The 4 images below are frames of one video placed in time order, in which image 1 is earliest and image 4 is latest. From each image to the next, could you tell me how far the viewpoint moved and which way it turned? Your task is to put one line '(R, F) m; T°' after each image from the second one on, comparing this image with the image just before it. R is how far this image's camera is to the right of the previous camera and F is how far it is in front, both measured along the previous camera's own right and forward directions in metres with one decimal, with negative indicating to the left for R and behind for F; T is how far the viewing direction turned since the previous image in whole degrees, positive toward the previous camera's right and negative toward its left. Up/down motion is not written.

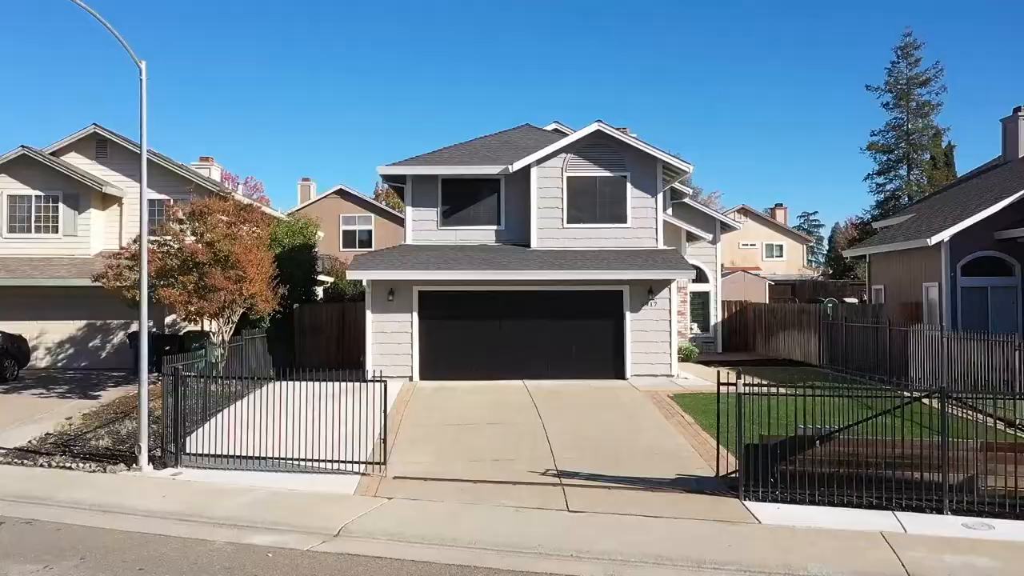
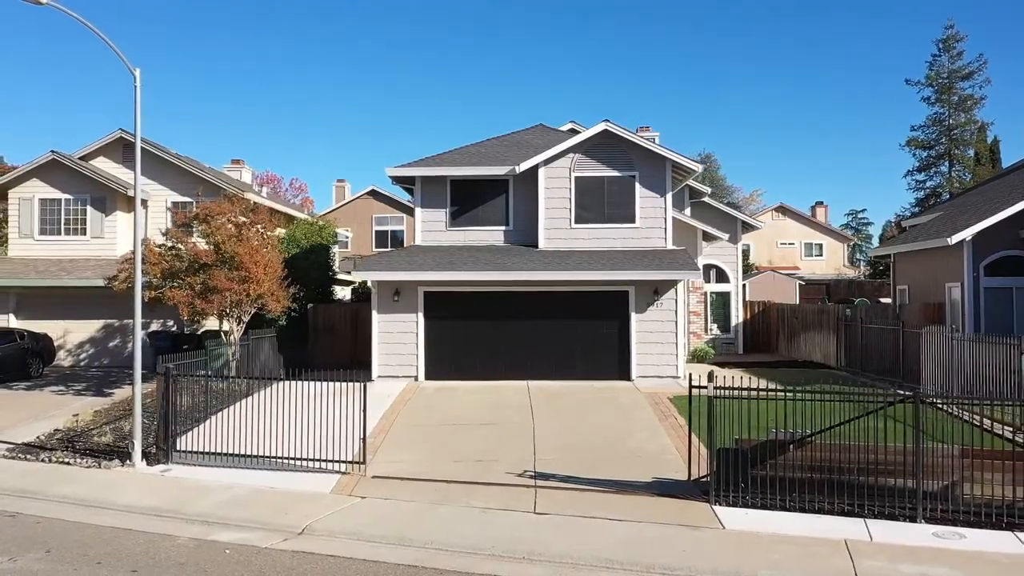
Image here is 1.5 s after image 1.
(+0.7, 0.0) m; -3°
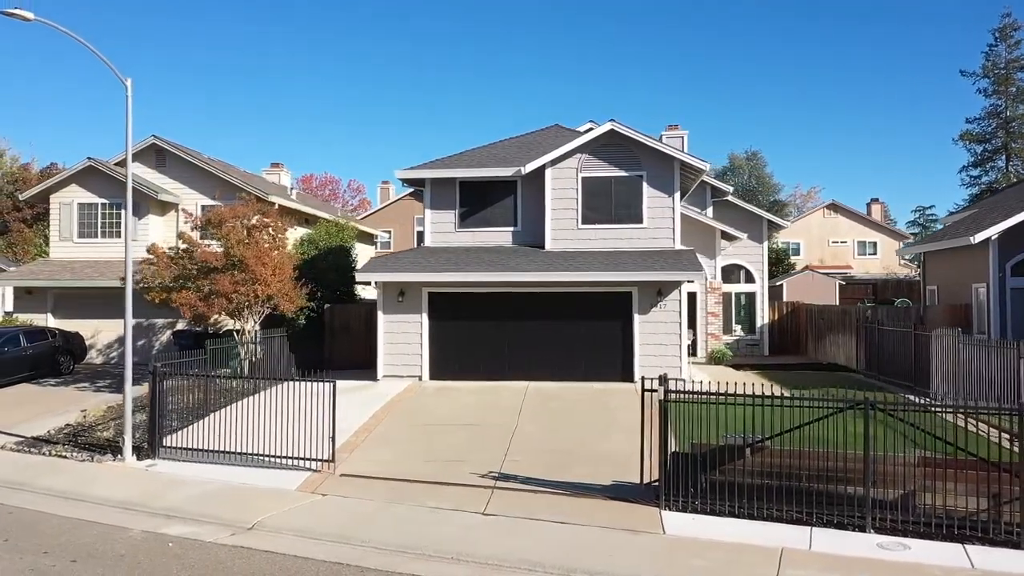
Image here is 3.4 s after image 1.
(+1.0, 0.0) m; -4°
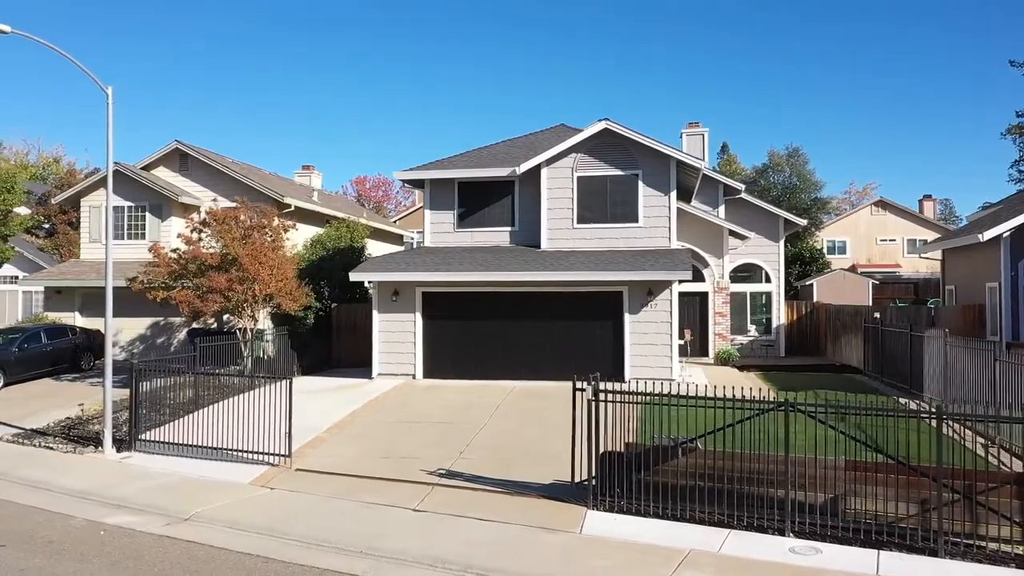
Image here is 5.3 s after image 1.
(+1.2, 0.0) m; -4°
